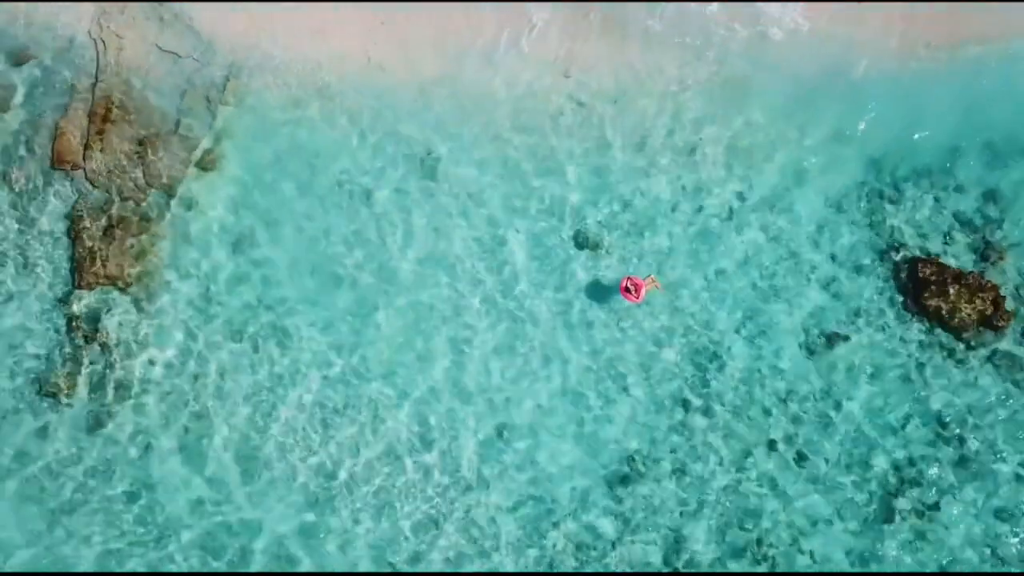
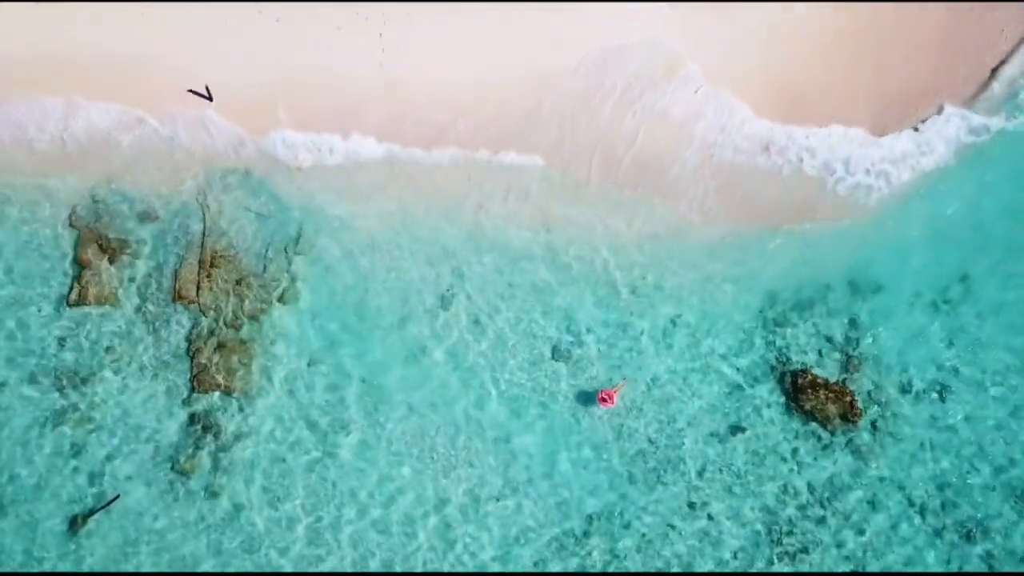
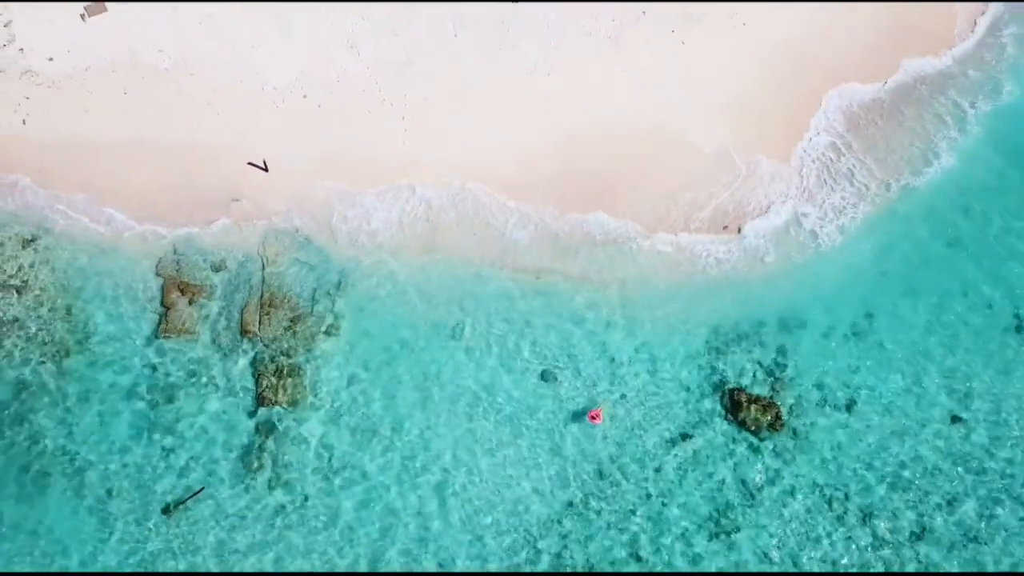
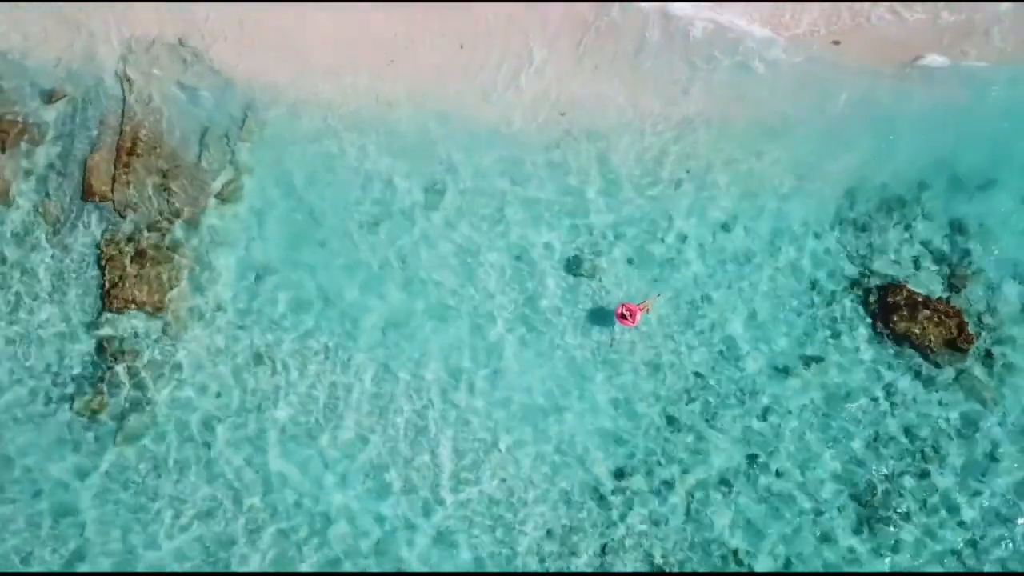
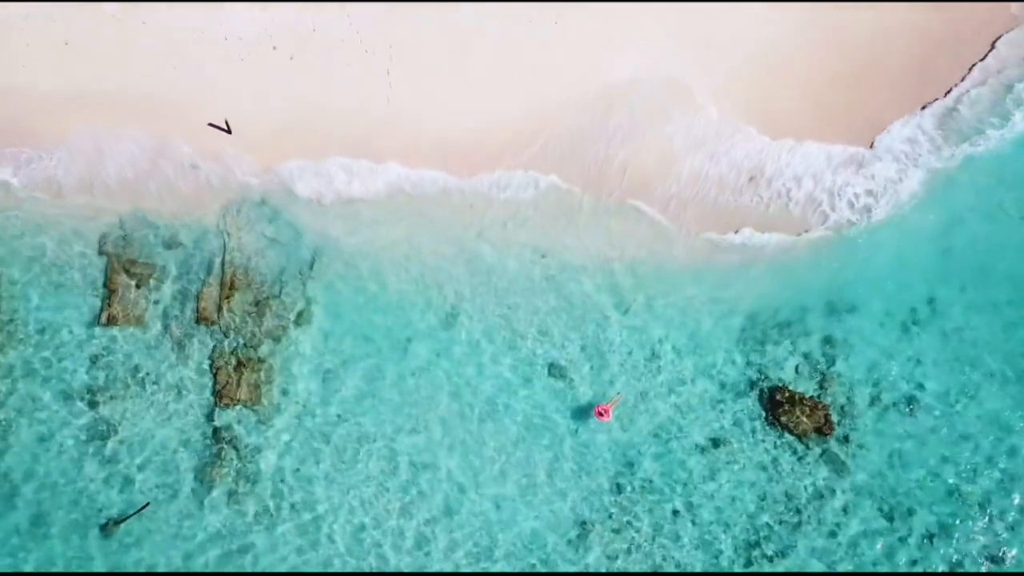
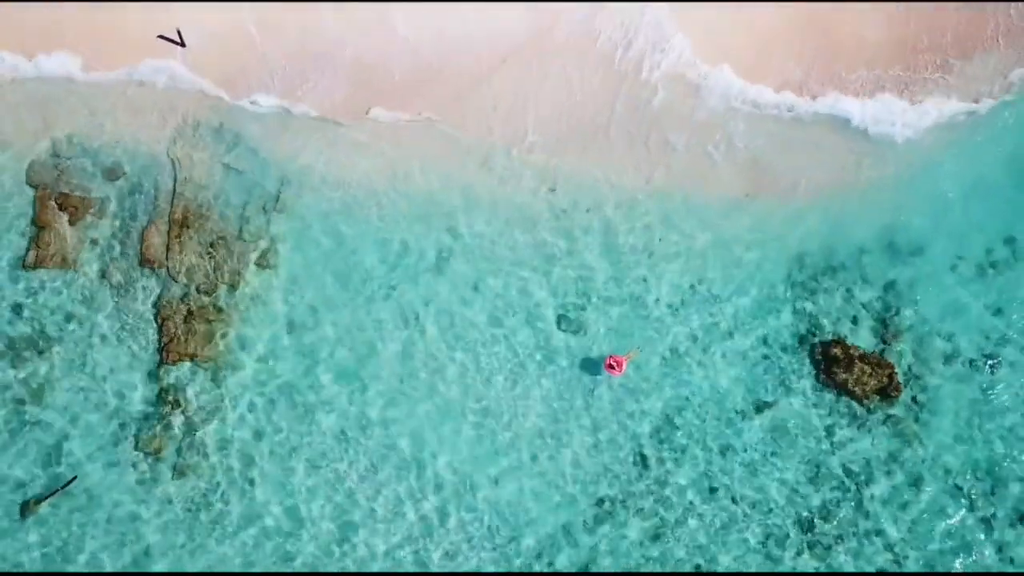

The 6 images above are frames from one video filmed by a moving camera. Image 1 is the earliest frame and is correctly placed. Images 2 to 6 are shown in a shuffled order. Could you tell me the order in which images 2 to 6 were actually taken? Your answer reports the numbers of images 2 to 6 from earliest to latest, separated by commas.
4, 6, 2, 5, 3
